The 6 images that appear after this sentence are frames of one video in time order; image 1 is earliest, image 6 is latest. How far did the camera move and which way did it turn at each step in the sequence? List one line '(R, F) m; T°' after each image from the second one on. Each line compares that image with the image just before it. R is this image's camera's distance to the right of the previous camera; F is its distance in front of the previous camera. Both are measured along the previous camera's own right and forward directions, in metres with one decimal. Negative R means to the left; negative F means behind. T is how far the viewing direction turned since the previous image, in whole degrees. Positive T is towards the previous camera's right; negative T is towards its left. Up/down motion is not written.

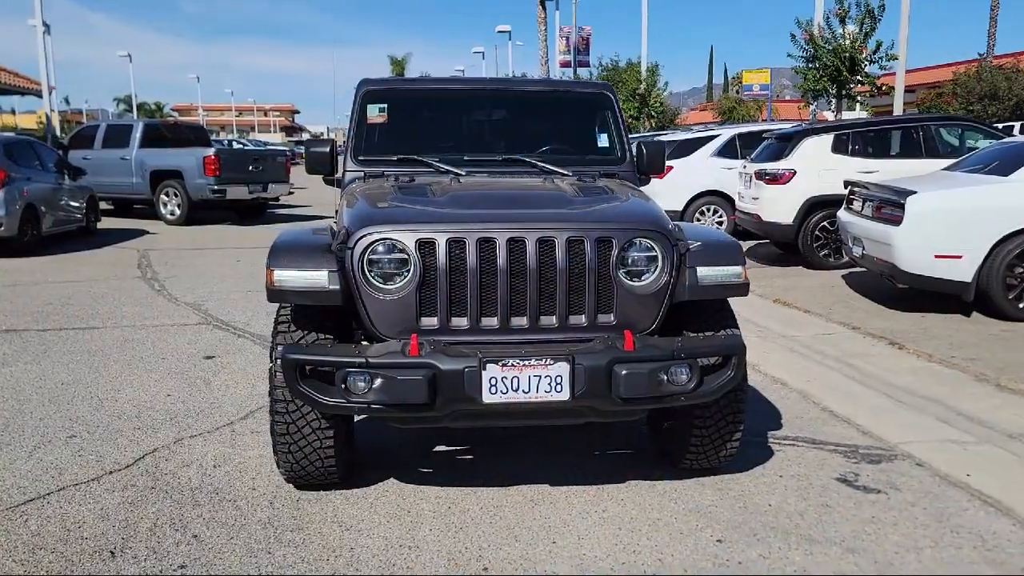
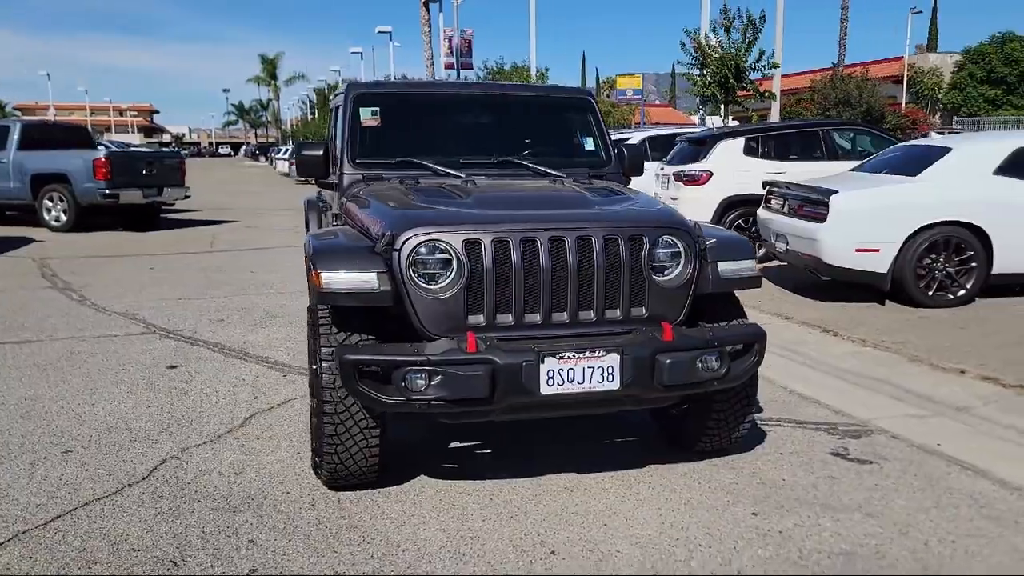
(-0.7, -0.1) m; +8°
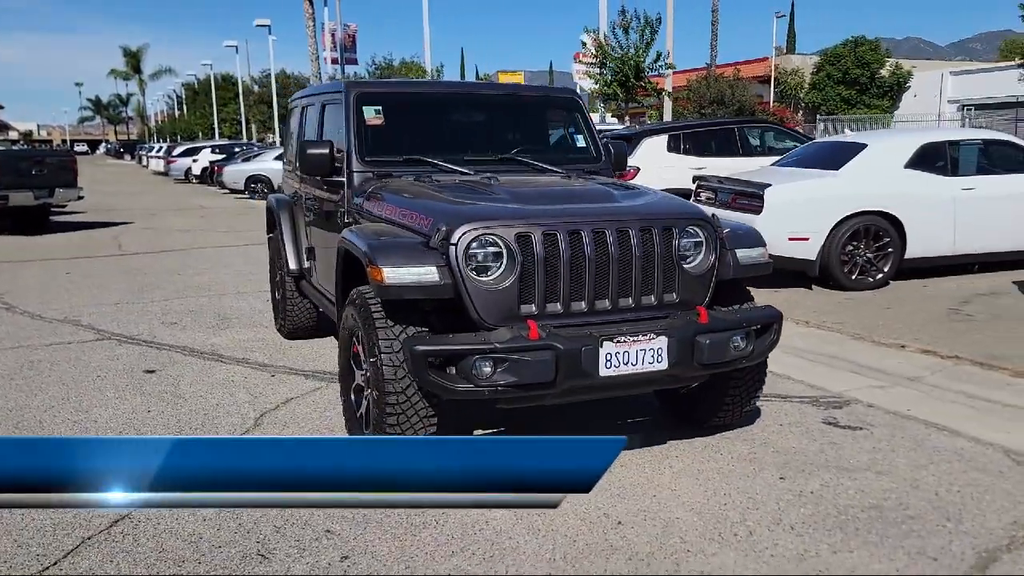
(-0.8, -0.1) m; +8°
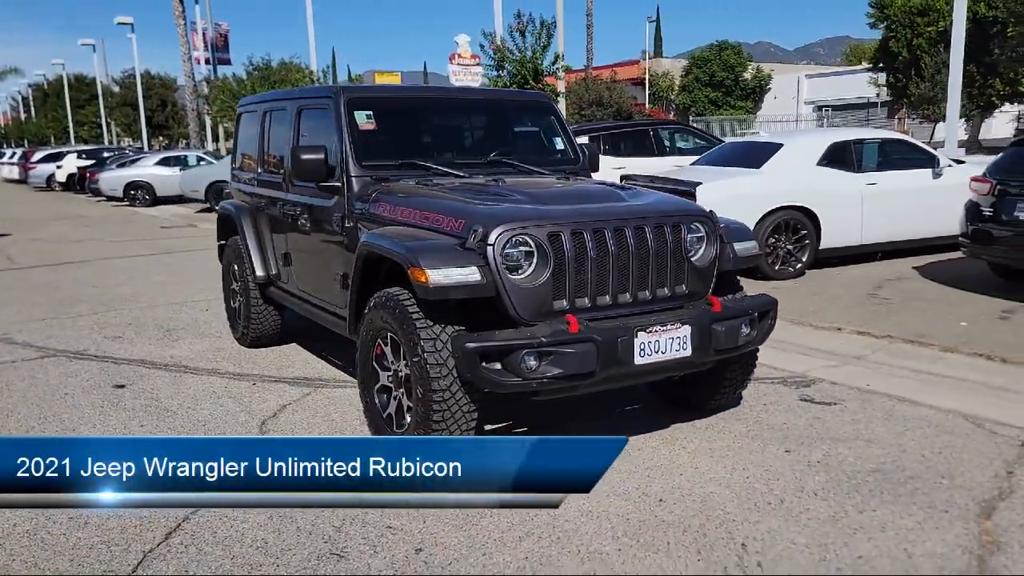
(-0.8, -0.1) m; +8°
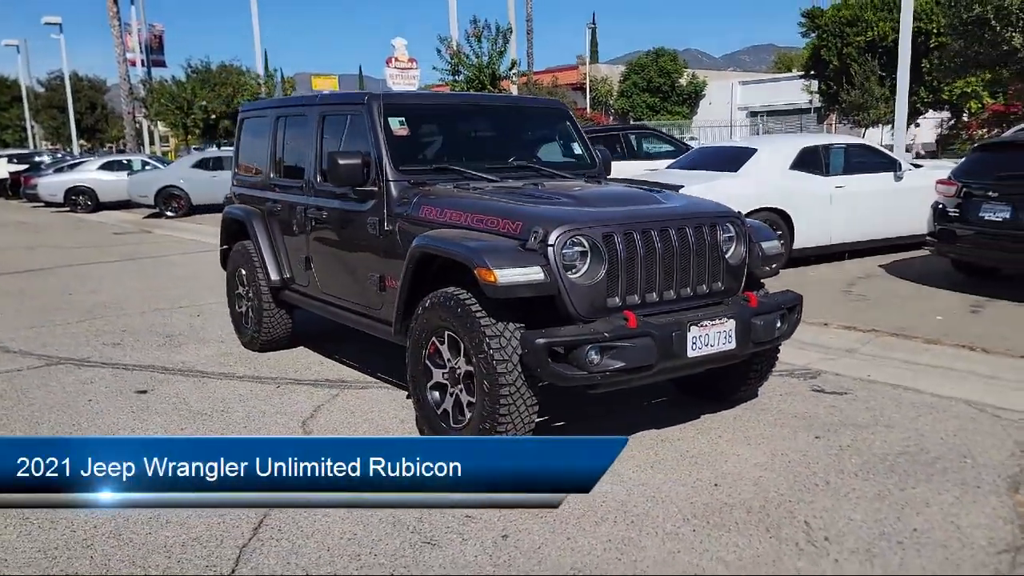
(-0.6, -0.2) m; +4°
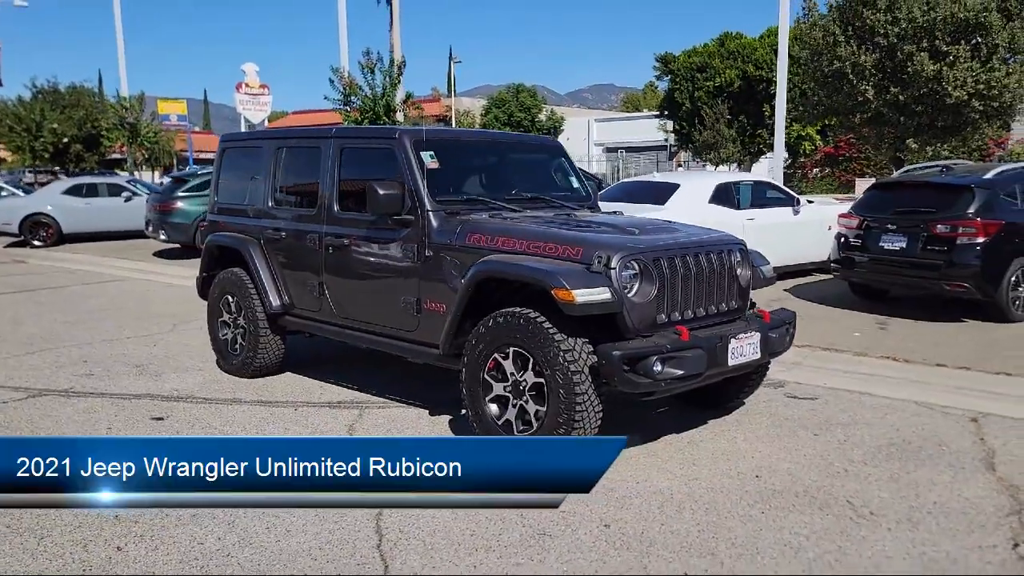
(-1.2, -0.3) m; +10°
